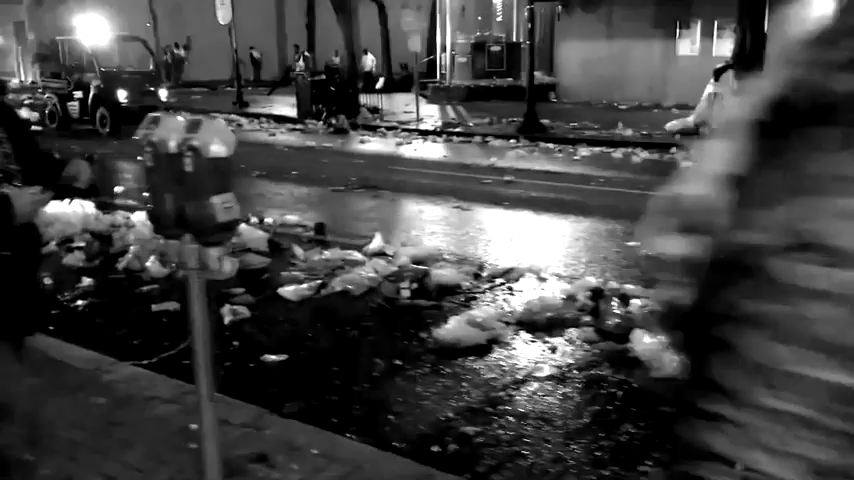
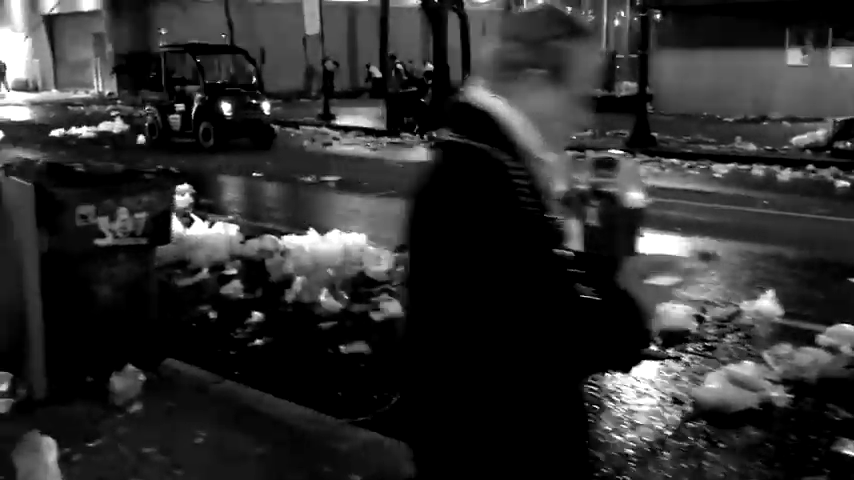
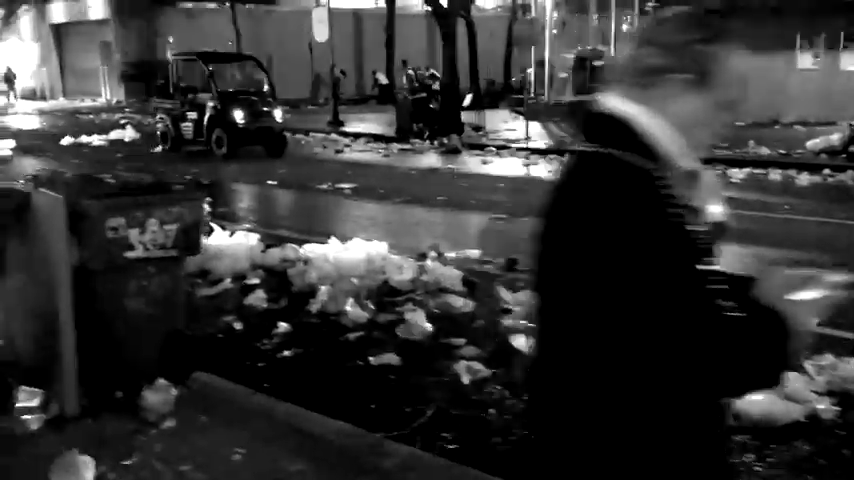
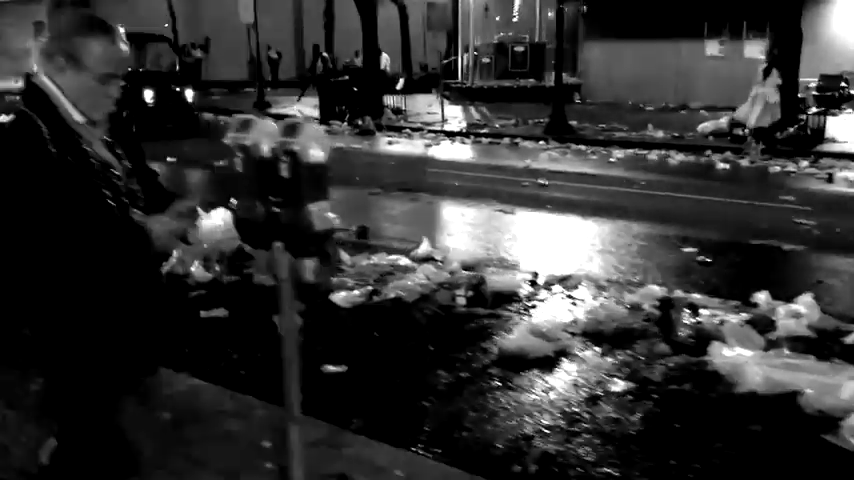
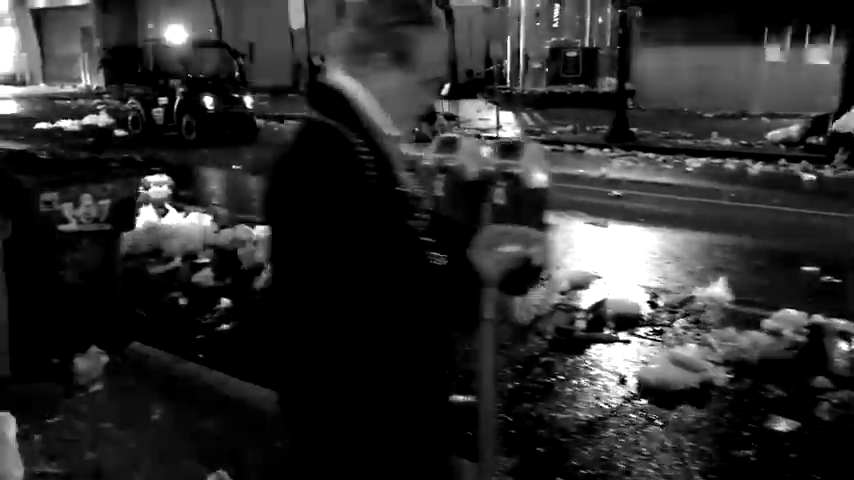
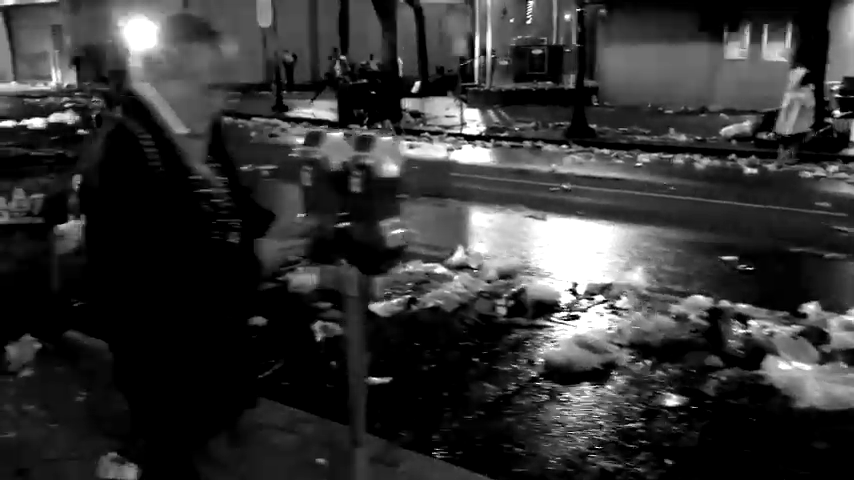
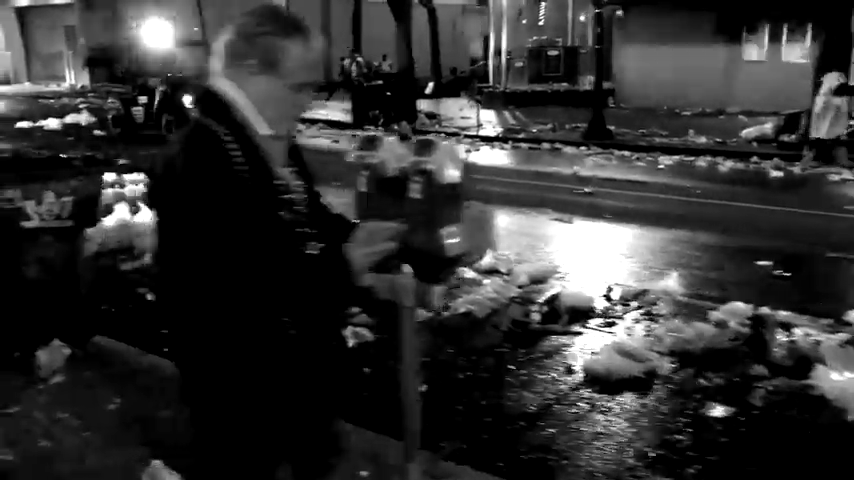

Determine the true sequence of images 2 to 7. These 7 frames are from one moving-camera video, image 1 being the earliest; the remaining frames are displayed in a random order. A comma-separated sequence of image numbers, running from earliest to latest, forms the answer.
4, 6, 7, 5, 2, 3
